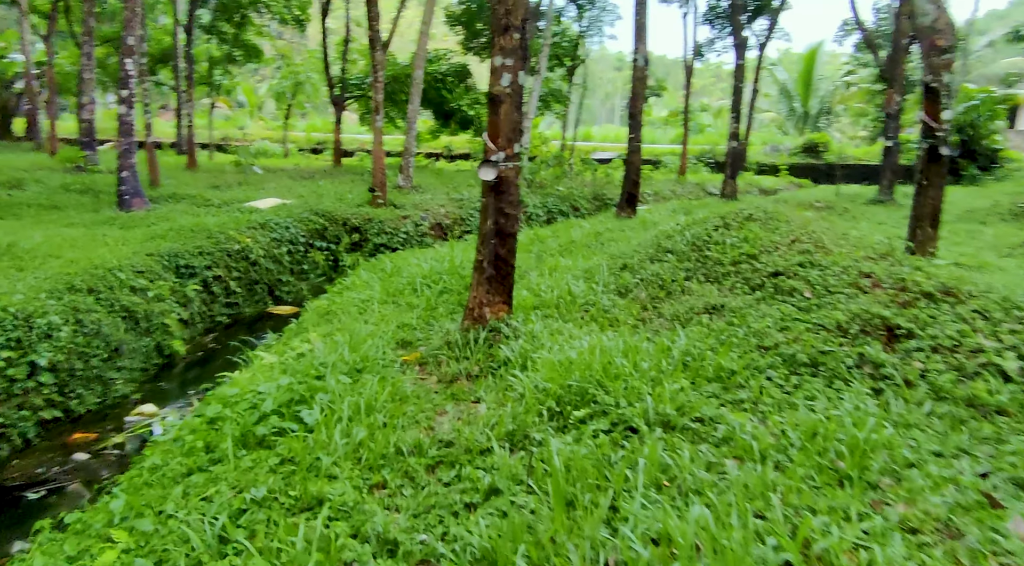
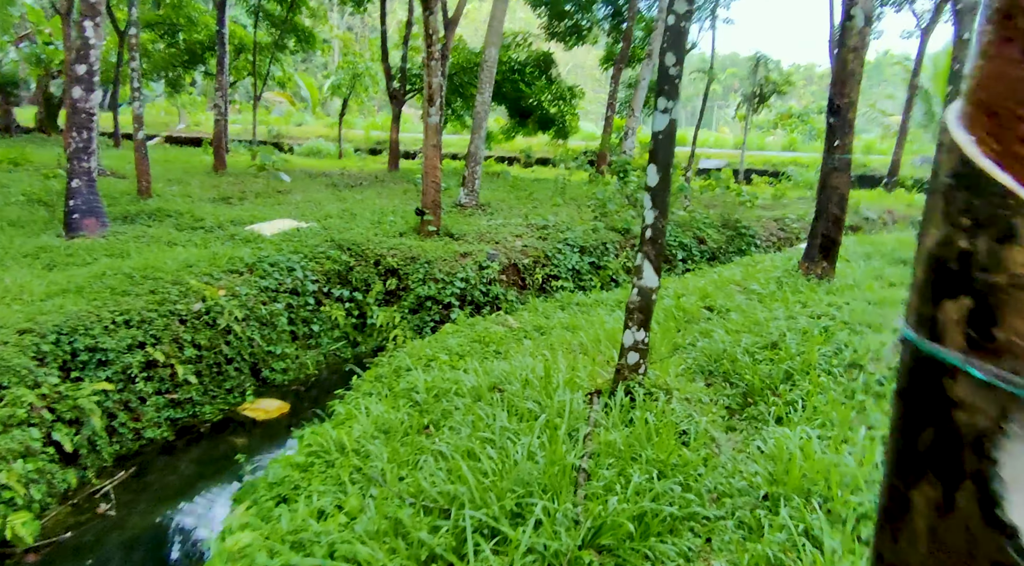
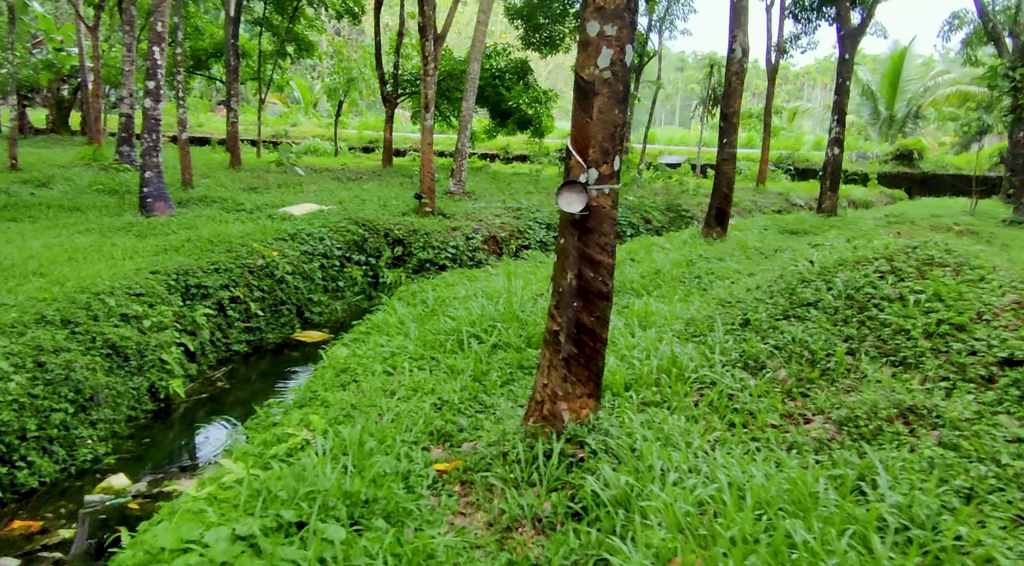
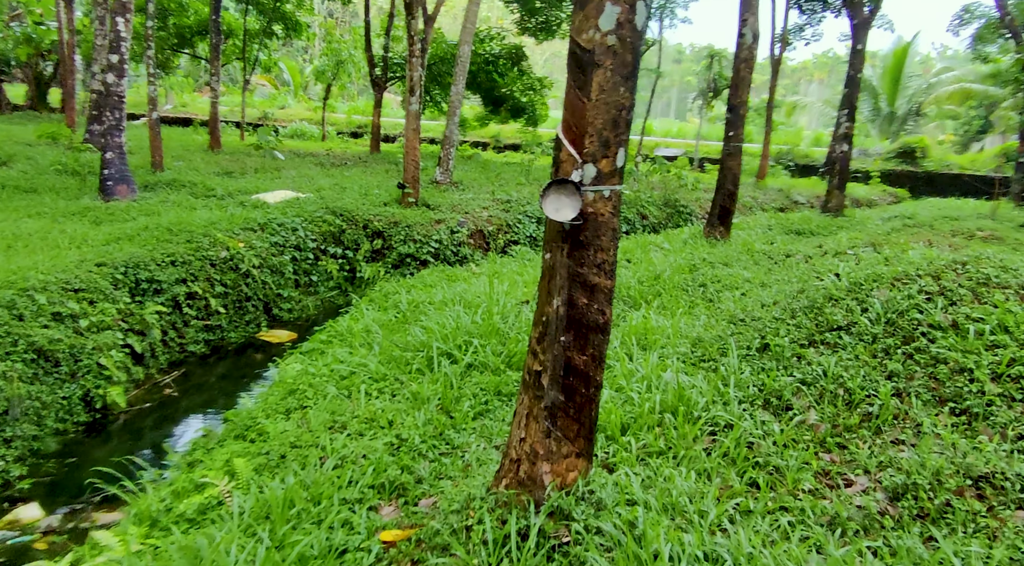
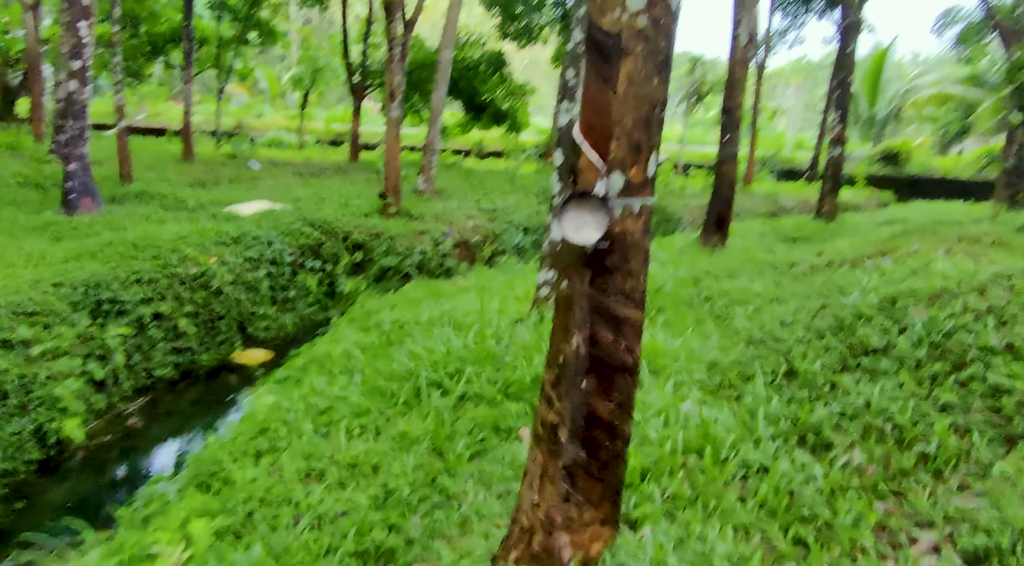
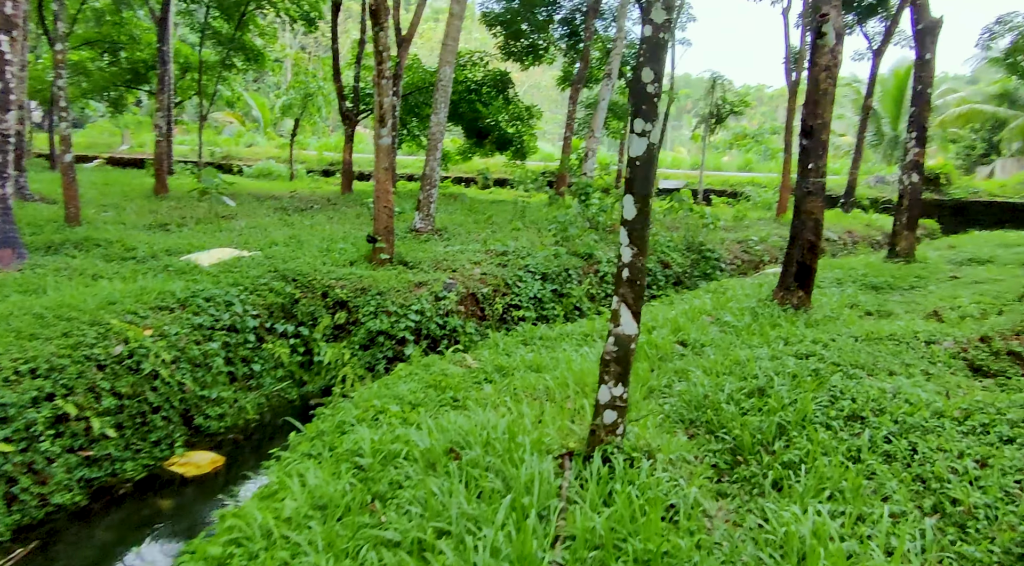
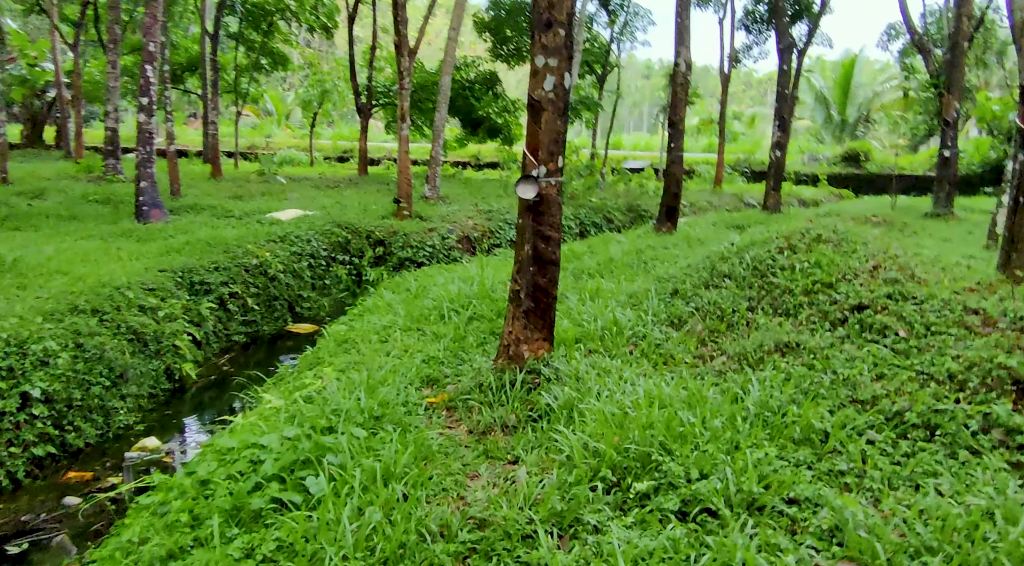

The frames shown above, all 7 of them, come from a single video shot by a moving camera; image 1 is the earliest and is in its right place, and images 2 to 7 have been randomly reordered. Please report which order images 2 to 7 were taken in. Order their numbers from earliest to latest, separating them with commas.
7, 3, 4, 5, 2, 6
